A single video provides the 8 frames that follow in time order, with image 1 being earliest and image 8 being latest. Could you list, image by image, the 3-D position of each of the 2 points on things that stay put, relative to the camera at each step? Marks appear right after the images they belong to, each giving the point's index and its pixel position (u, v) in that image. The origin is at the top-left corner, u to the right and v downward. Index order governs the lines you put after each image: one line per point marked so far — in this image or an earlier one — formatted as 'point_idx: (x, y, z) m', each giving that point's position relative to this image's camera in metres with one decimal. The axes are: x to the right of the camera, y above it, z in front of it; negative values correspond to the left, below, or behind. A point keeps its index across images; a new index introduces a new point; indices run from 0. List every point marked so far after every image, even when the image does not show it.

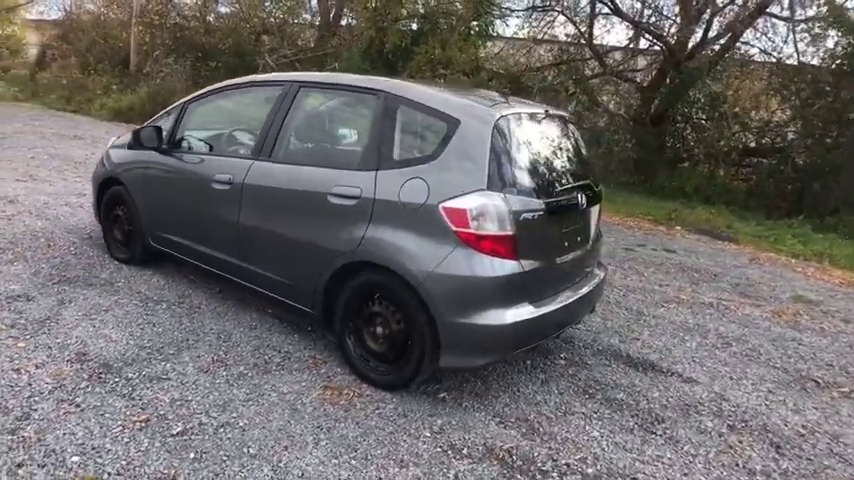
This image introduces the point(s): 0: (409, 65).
0: (-0.4, +3.3, +12.3) m
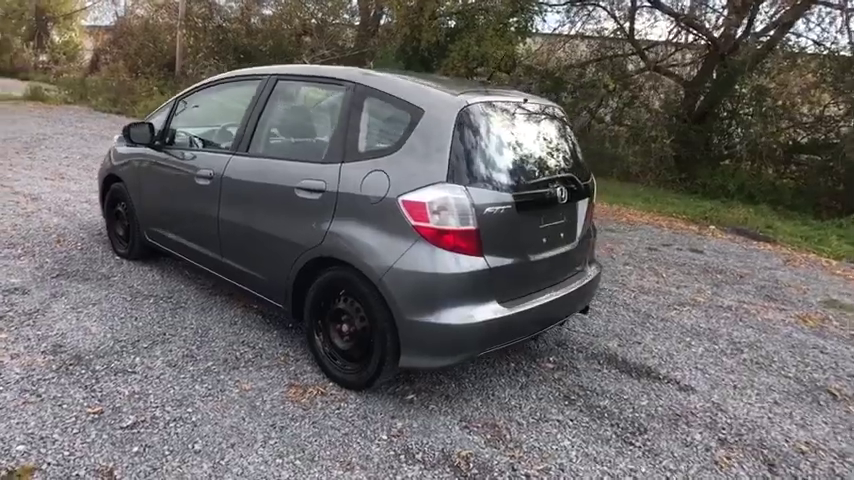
0: (+0.3, +3.3, +12.2) m
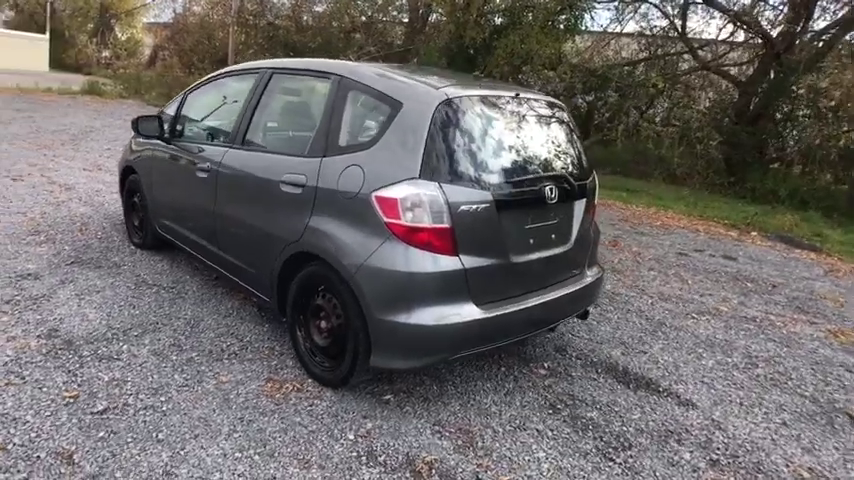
0: (+1.1, +3.3, +12.0) m
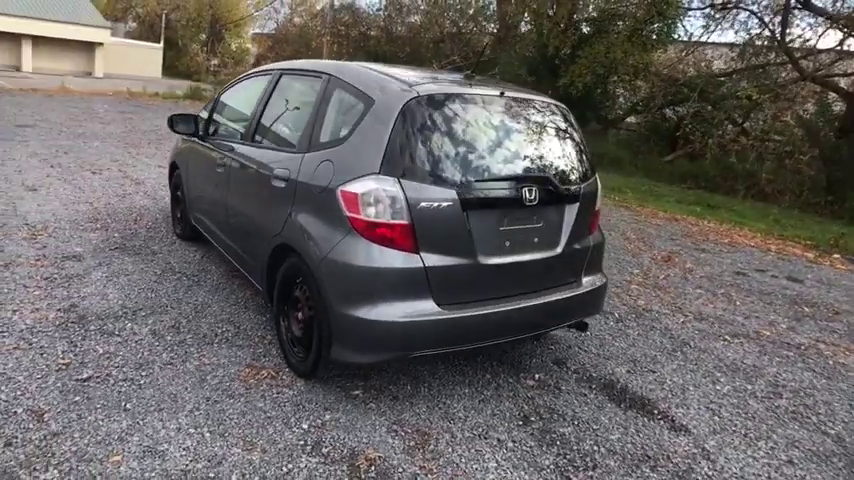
0: (+2.6, +3.1, +11.7) m
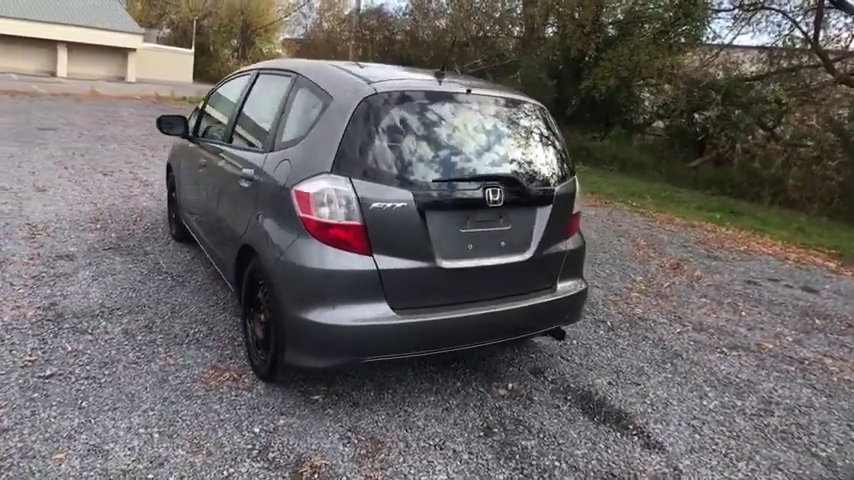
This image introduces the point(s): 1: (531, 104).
0: (+3.0, +2.9, +11.5) m
1: (+0.6, +0.8, +3.7) m
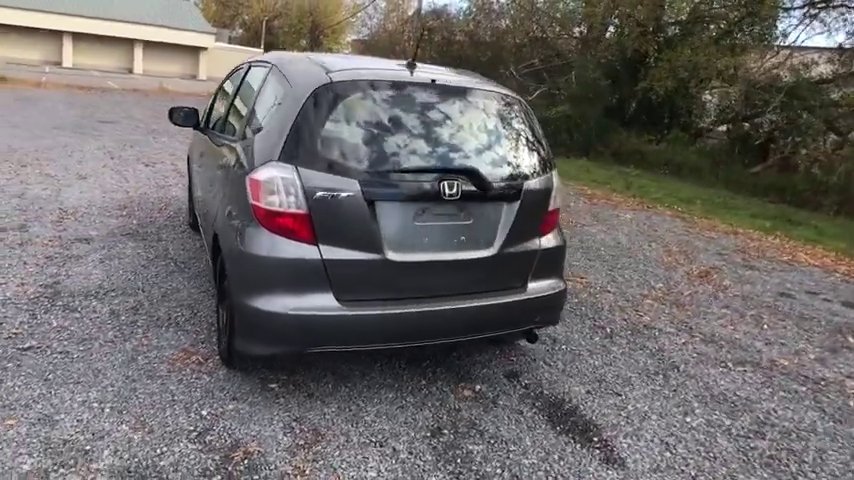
0: (+3.8, +2.8, +11.0) m
1: (+0.5, +0.8, +3.6) m
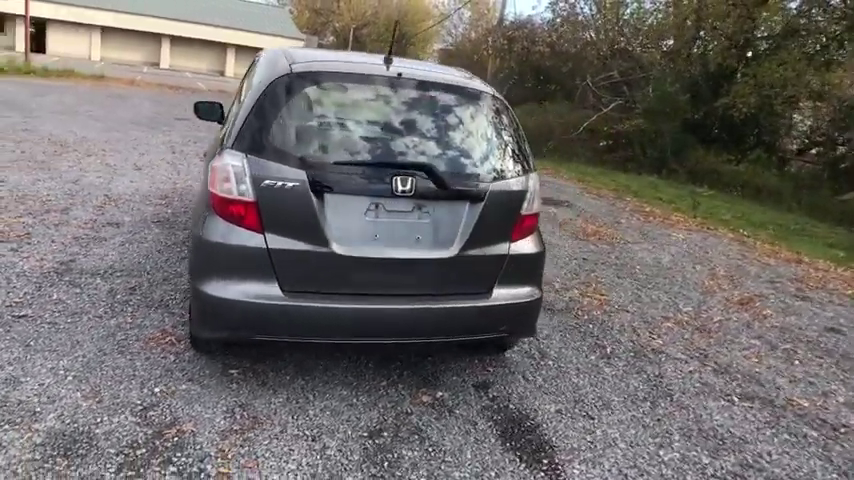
0: (+4.9, +2.4, +10.4) m
1: (+0.4, +0.8, +3.4) m
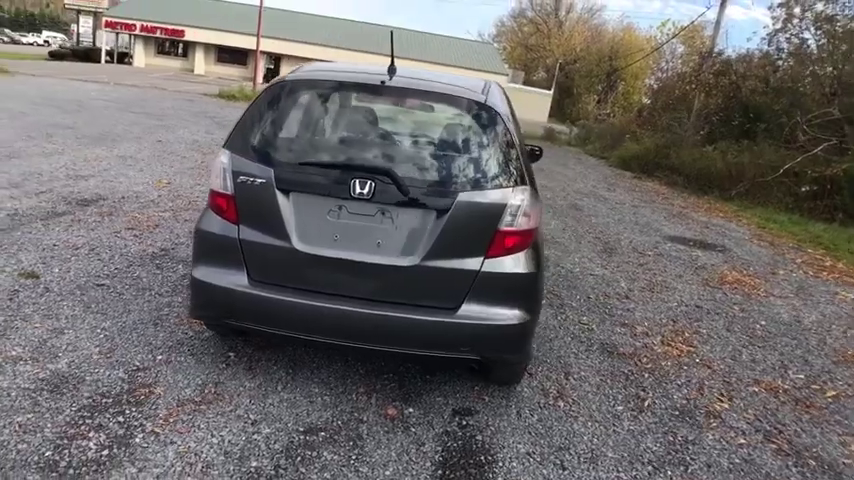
0: (+7.2, +1.4, +8.2) m
1: (+0.4, +0.7, +3.2) m
